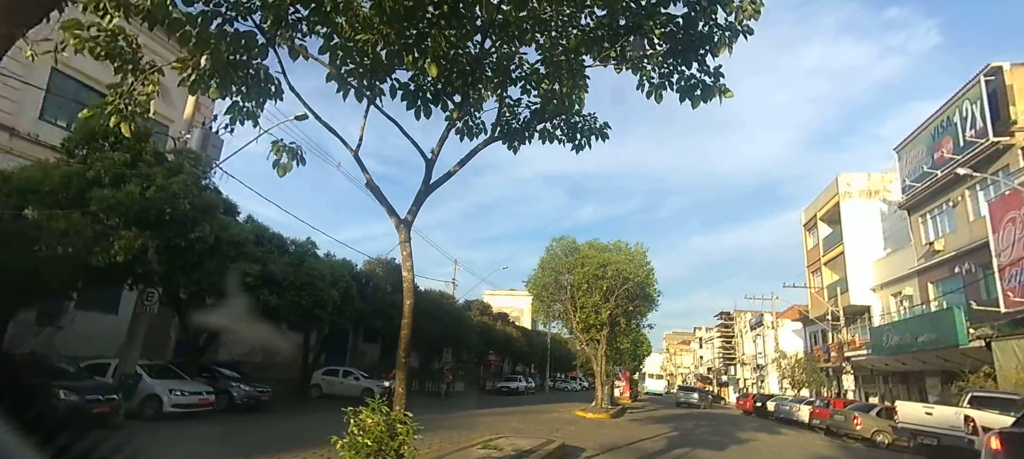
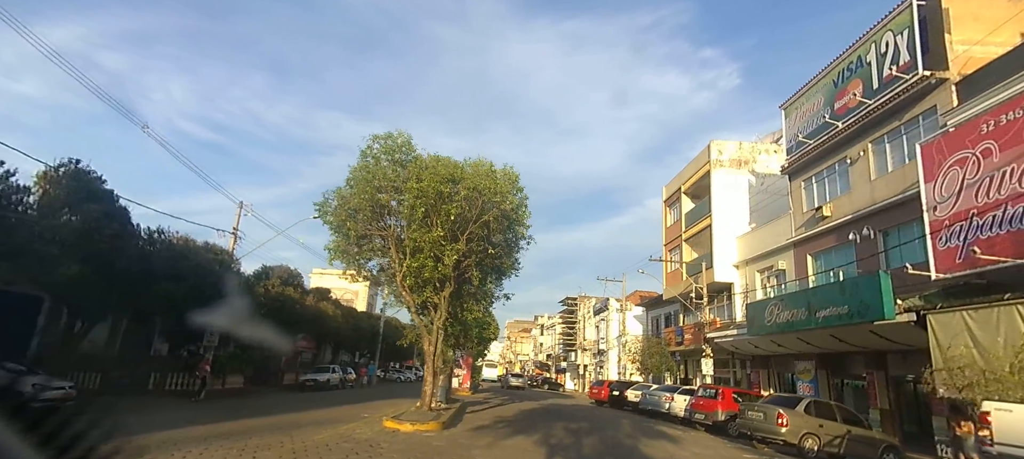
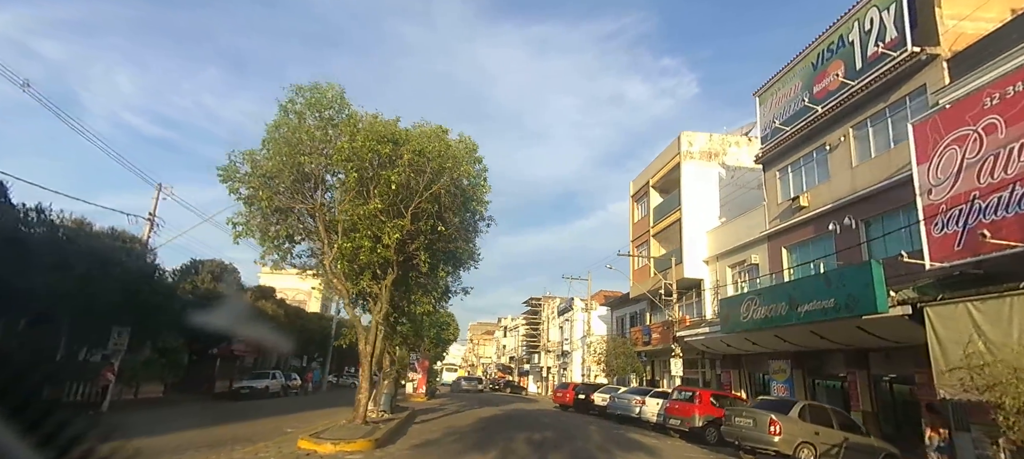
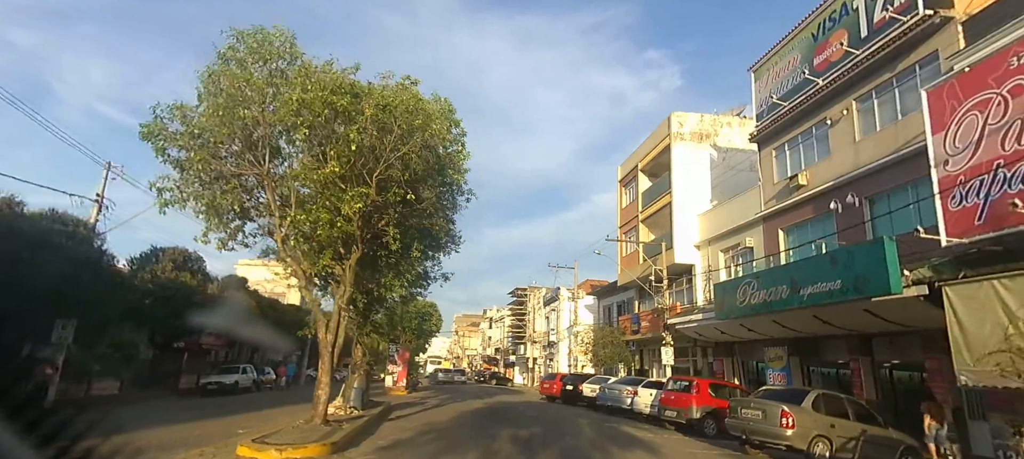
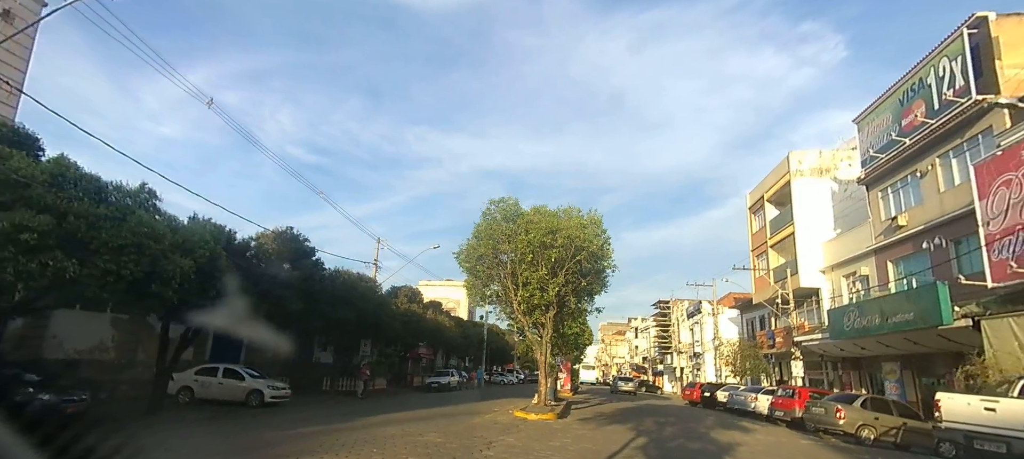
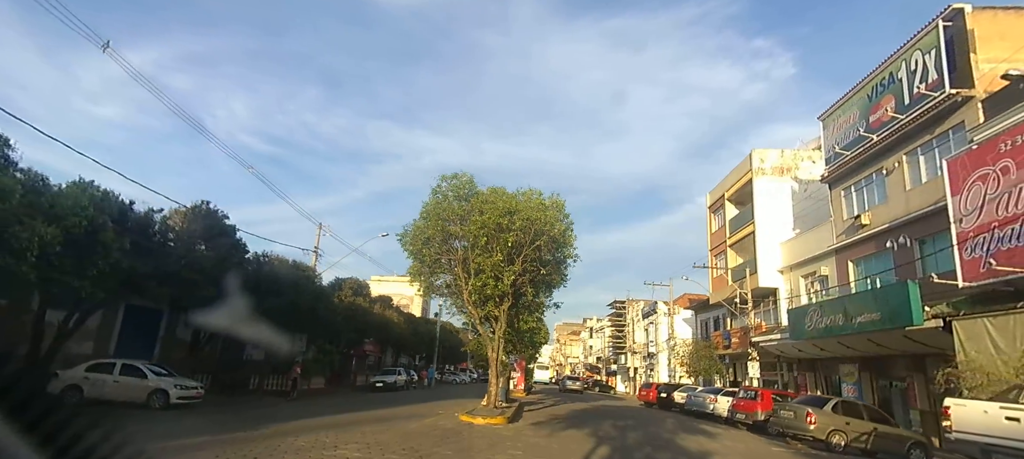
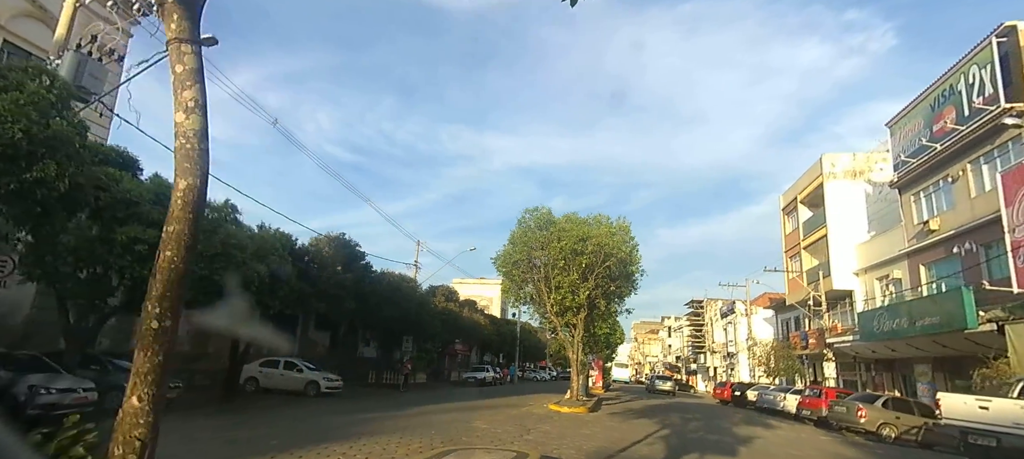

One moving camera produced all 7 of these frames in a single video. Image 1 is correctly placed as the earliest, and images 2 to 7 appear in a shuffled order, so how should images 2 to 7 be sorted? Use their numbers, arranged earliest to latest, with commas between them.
7, 5, 6, 2, 3, 4
